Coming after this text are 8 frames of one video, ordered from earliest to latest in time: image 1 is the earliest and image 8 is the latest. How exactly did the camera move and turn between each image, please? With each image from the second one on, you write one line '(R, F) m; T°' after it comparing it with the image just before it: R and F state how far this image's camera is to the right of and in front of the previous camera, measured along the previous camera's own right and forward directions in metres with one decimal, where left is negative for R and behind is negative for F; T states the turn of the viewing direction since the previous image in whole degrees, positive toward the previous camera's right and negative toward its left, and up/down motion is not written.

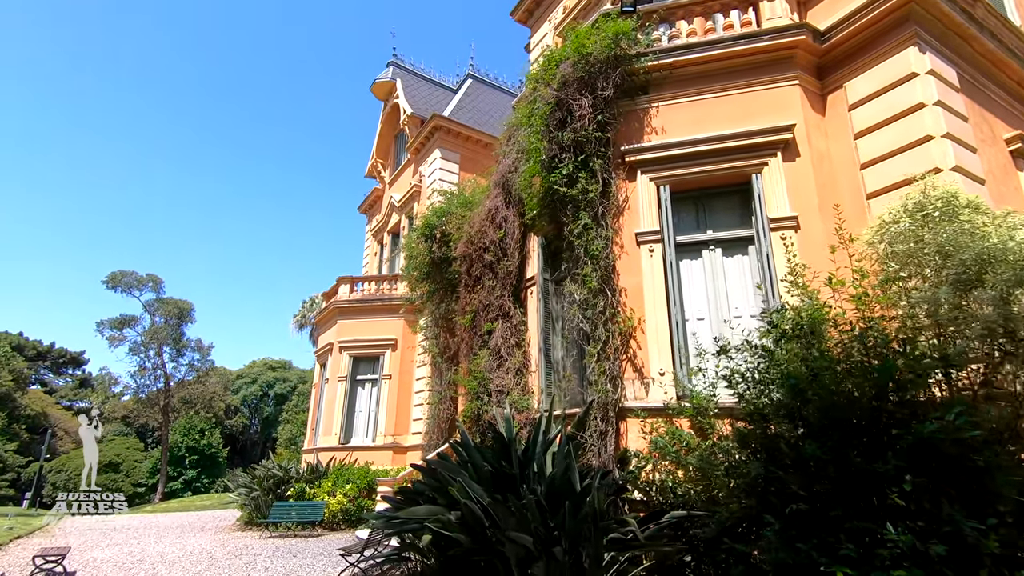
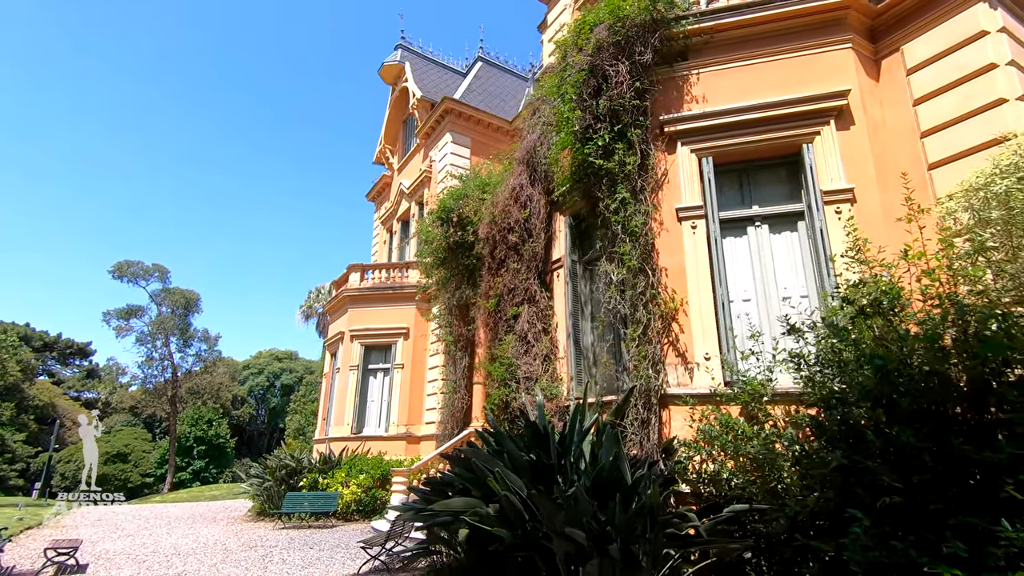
(-0.3, +0.4) m; 0°
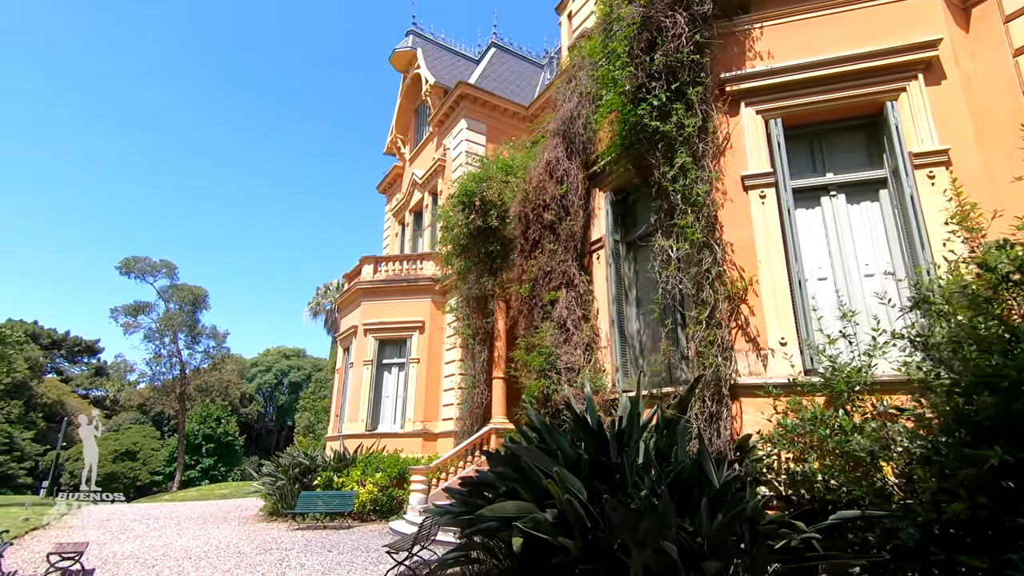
(-0.4, +0.6) m; -1°
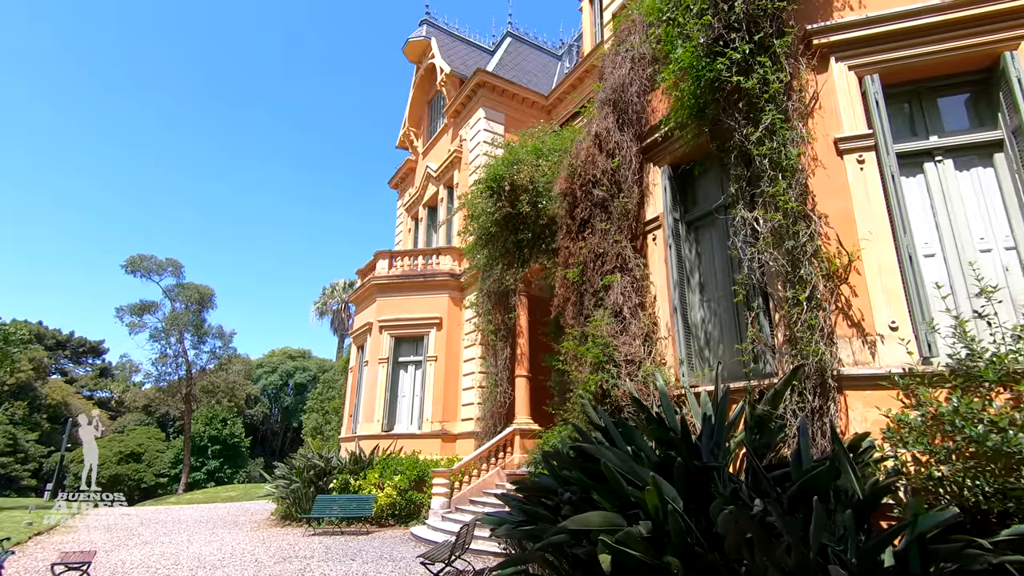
(-0.5, +0.6) m; 0°
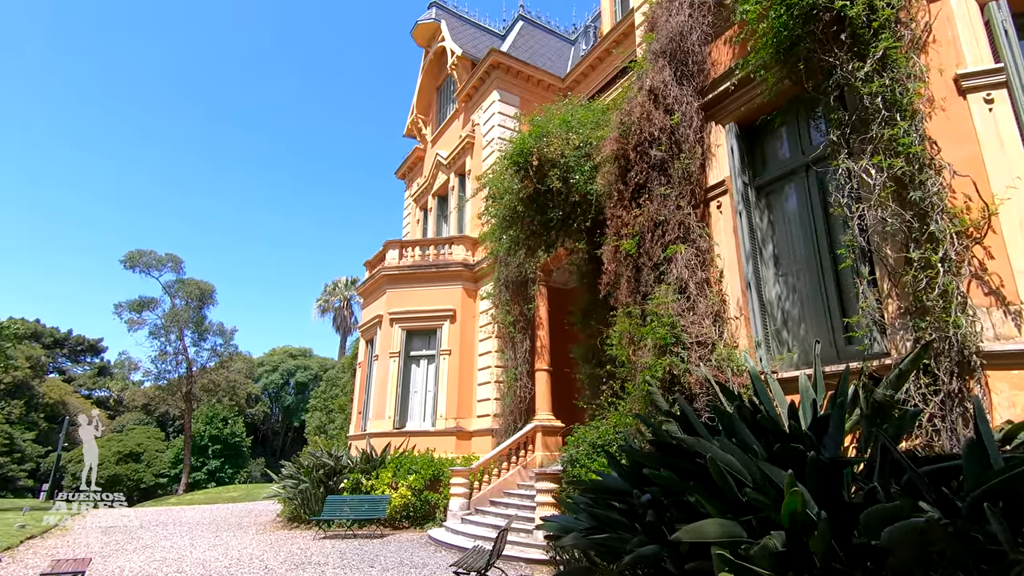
(-0.5, +0.7) m; 0°
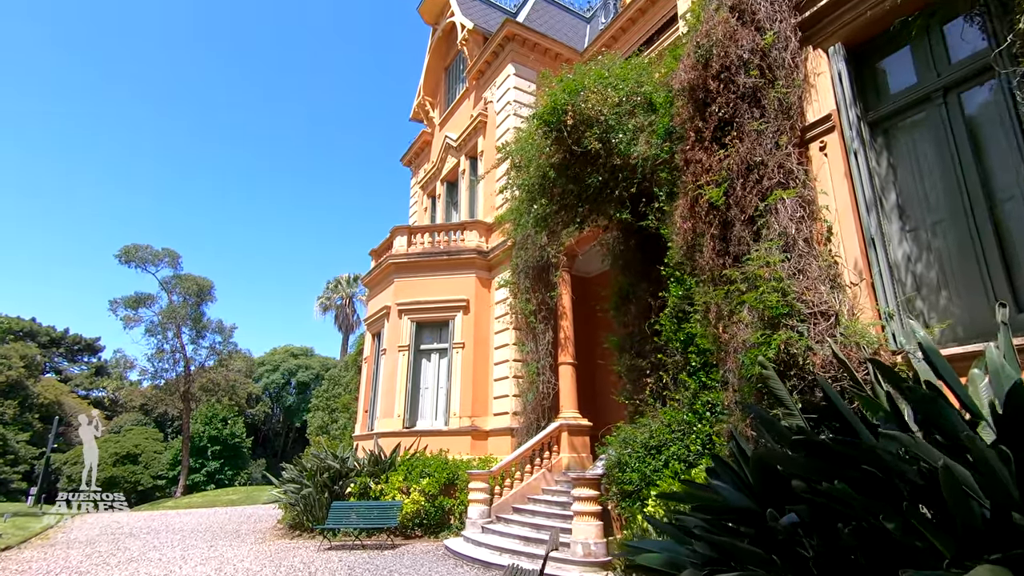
(-0.4, +1.1) m; 0°
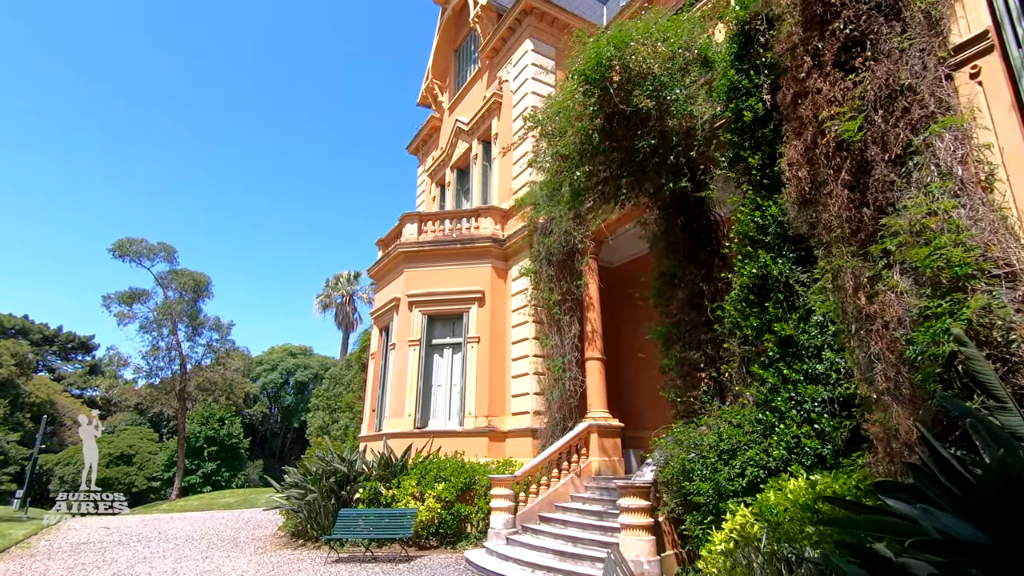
(-0.5, +0.9) m; 0°
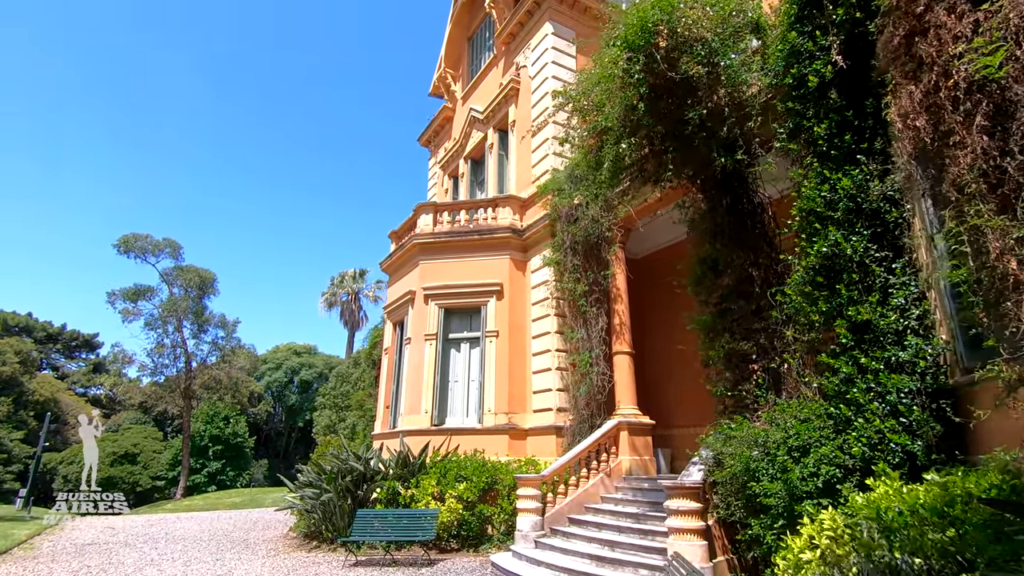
(-0.4, +0.5) m; 0°
